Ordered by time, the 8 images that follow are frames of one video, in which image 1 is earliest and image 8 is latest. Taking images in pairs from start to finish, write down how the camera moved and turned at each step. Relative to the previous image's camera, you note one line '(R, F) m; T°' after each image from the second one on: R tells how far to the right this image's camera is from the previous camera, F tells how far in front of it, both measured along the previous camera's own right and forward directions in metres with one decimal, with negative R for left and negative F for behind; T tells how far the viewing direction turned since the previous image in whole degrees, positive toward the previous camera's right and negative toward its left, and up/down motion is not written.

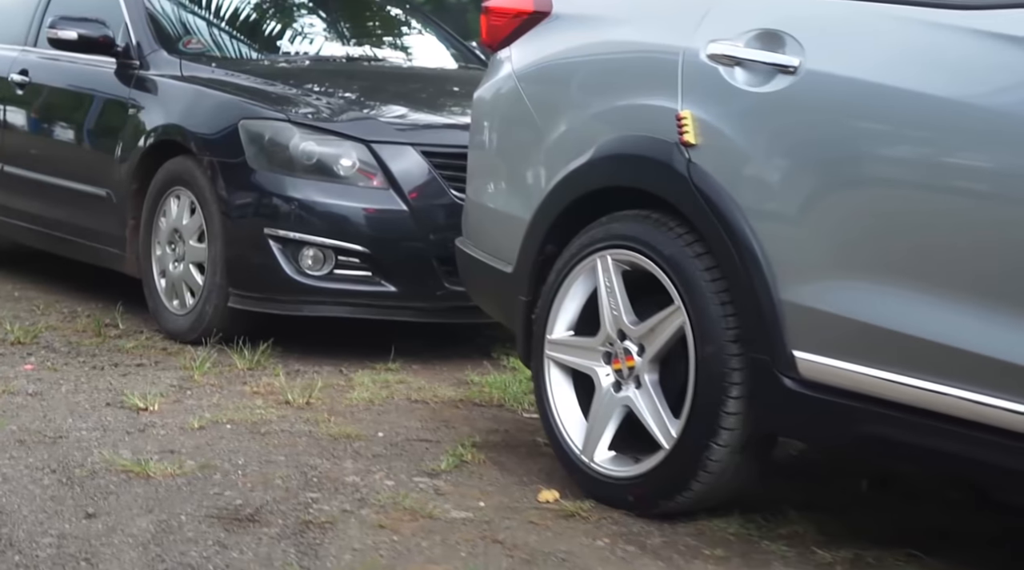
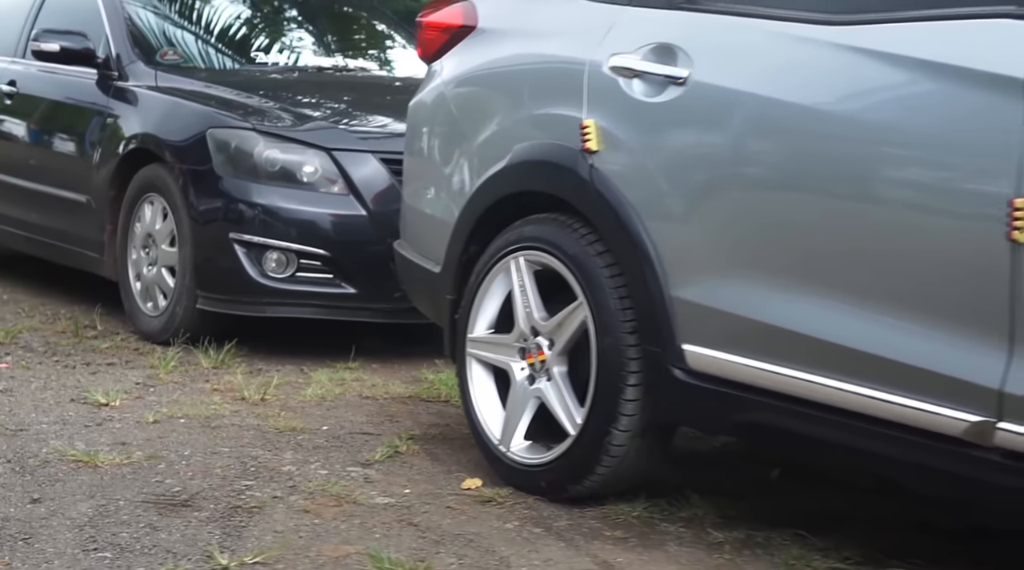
(+0.3, -0.2) m; -1°
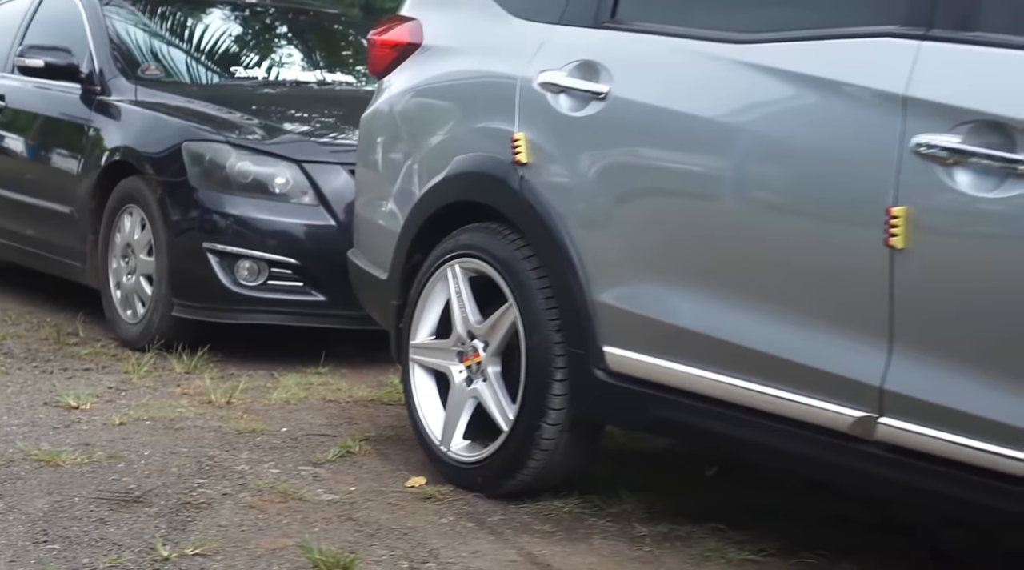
(+0.2, -0.2) m; -1°
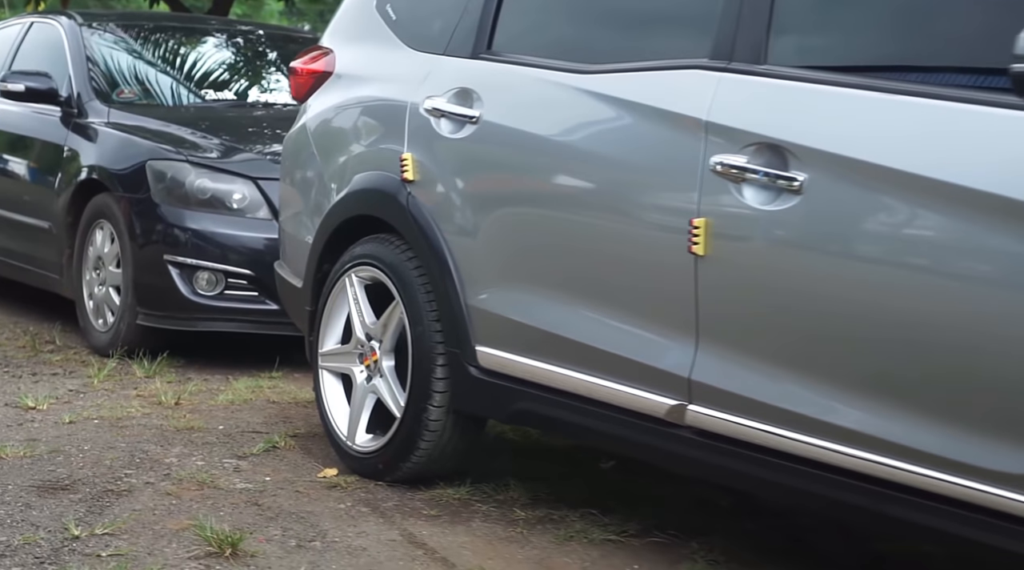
(+0.4, -0.4) m; -1°
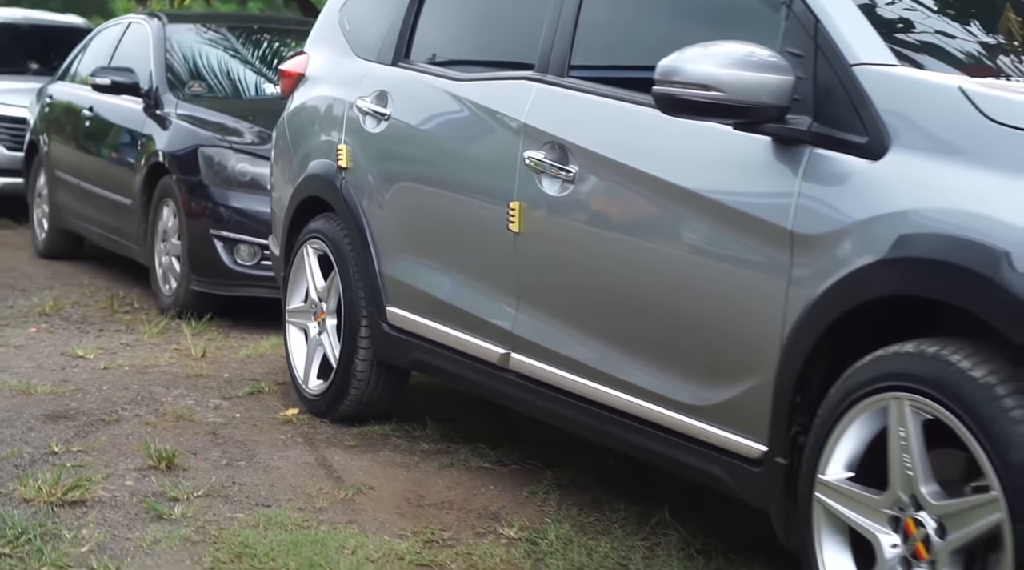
(+1.0, -0.7) m; -7°
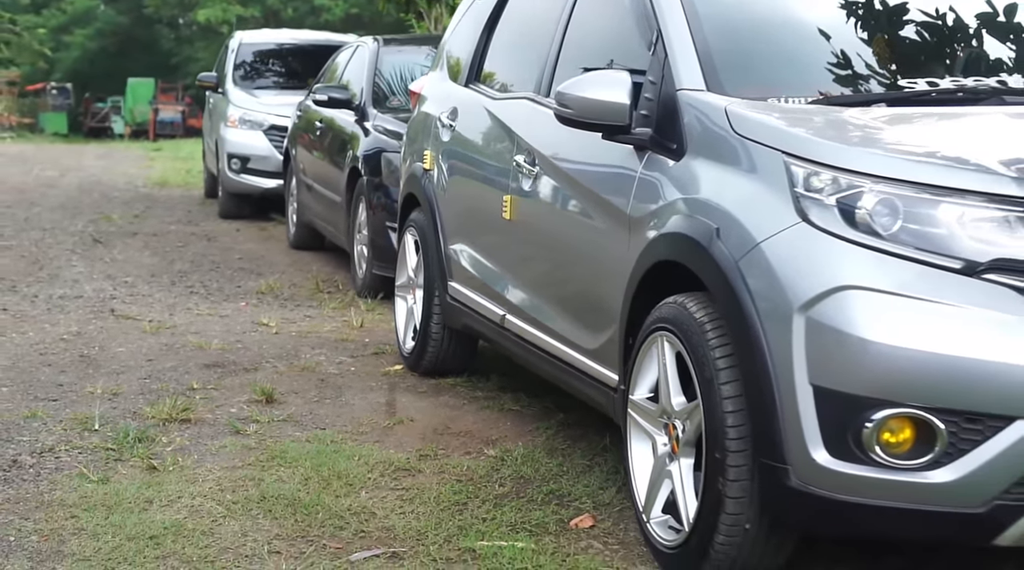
(+1.3, -0.9) m; -14°
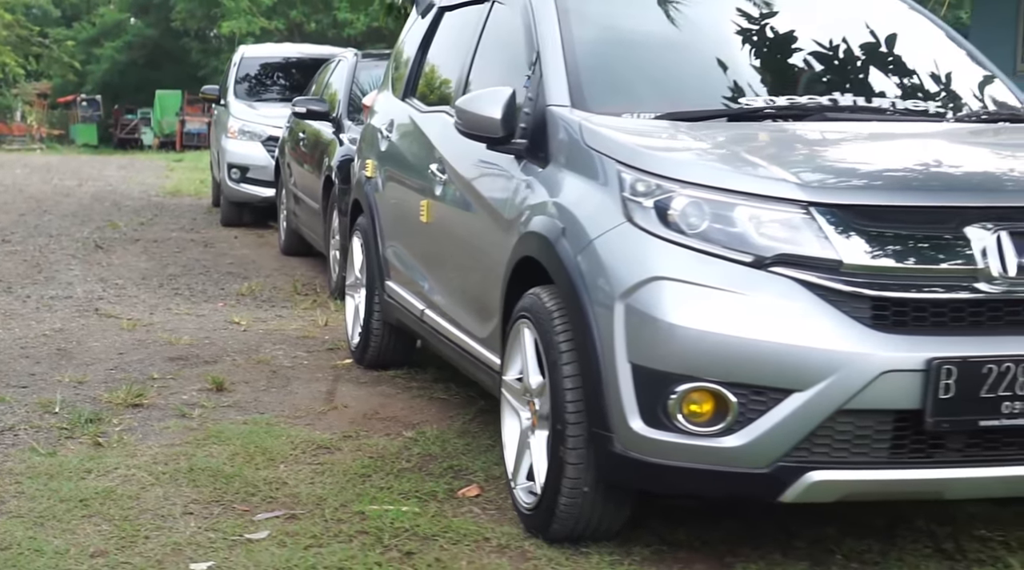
(+0.5, -0.5) m; -1°
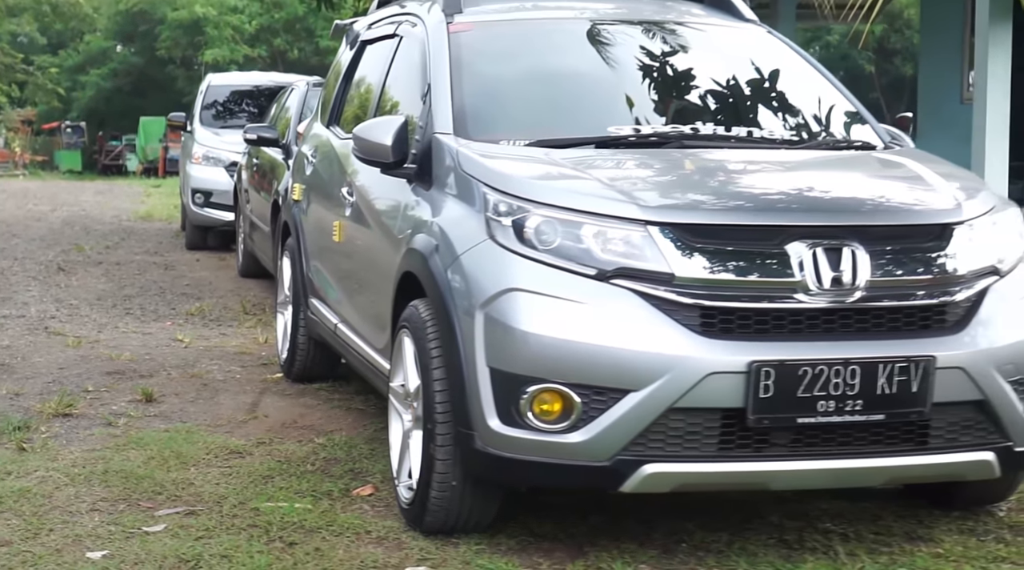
(+0.4, -0.3) m; 0°
